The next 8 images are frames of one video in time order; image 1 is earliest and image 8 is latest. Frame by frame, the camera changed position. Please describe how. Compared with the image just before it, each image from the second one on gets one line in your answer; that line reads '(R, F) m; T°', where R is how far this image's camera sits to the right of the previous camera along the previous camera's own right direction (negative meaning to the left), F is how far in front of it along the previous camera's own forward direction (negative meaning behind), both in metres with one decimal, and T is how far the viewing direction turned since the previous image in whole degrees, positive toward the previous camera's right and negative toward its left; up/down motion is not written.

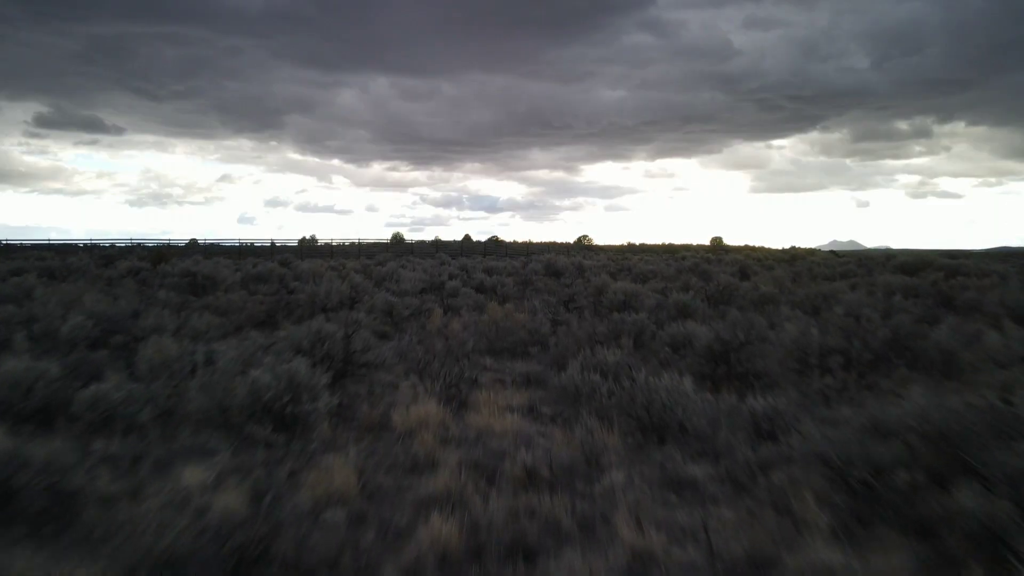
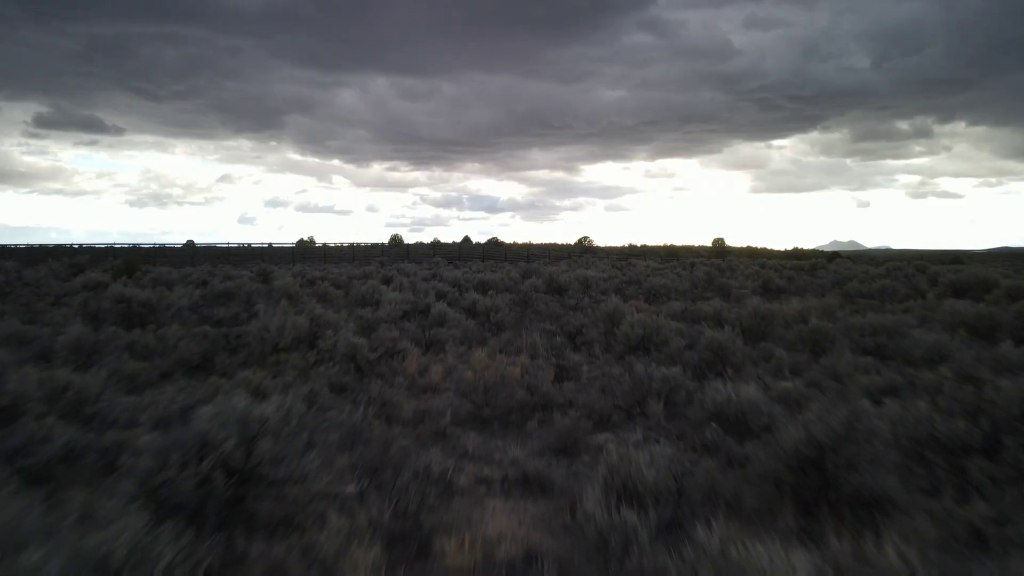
(+0.1, +1.7) m; 0°
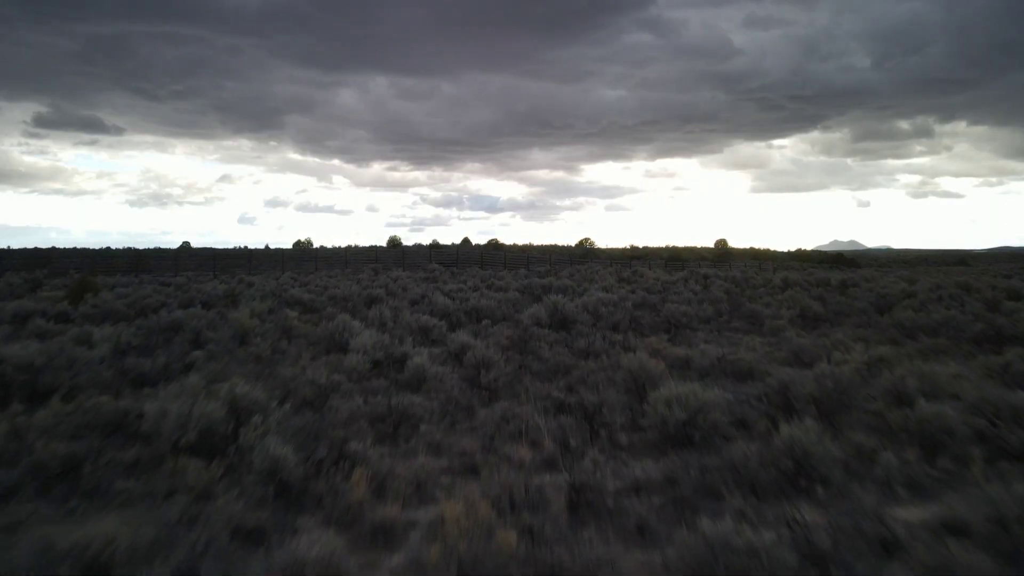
(0.0, +2.1) m; 0°
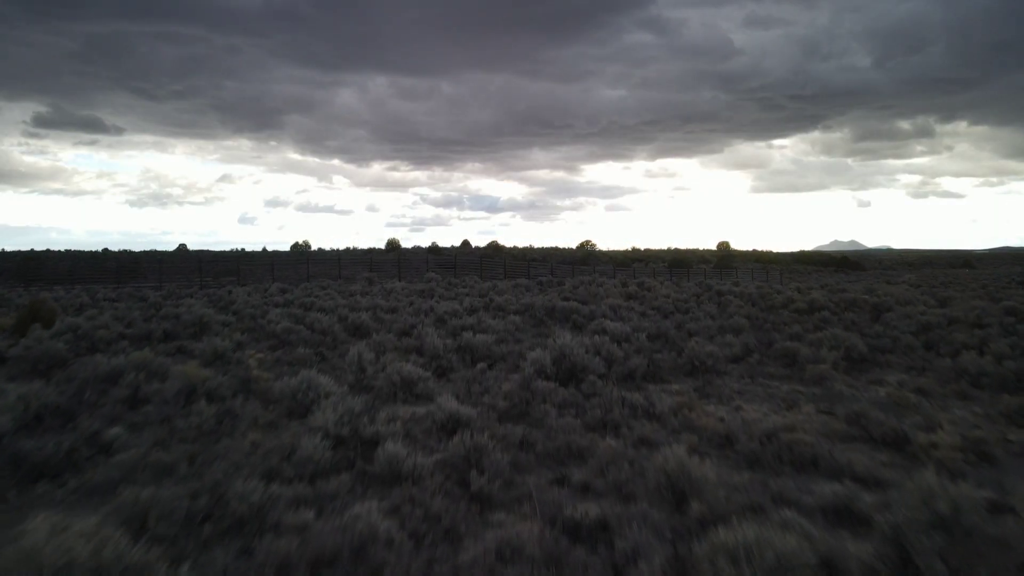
(0.0, +1.8) m; 0°
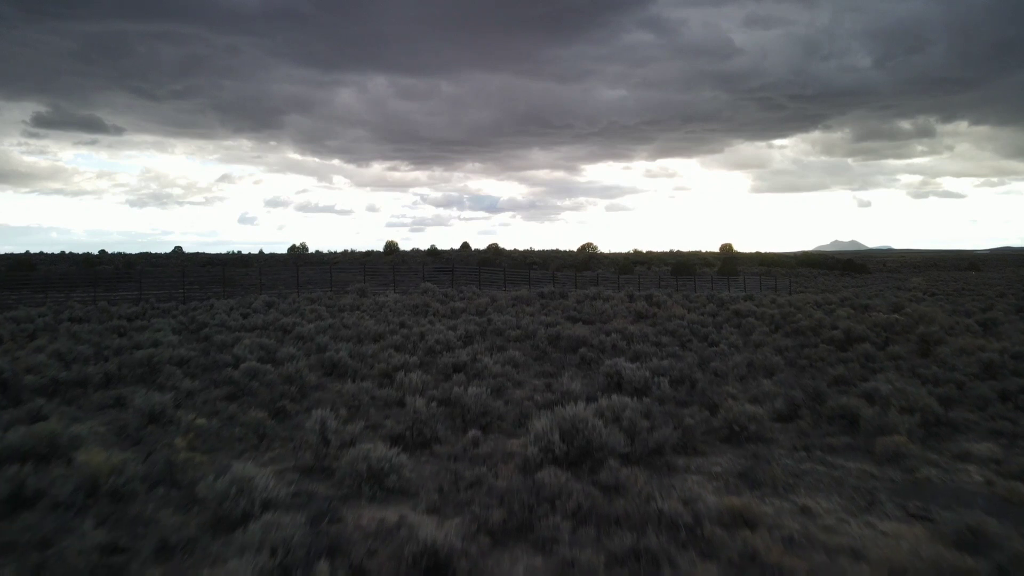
(0.0, +2.1) m; 0°
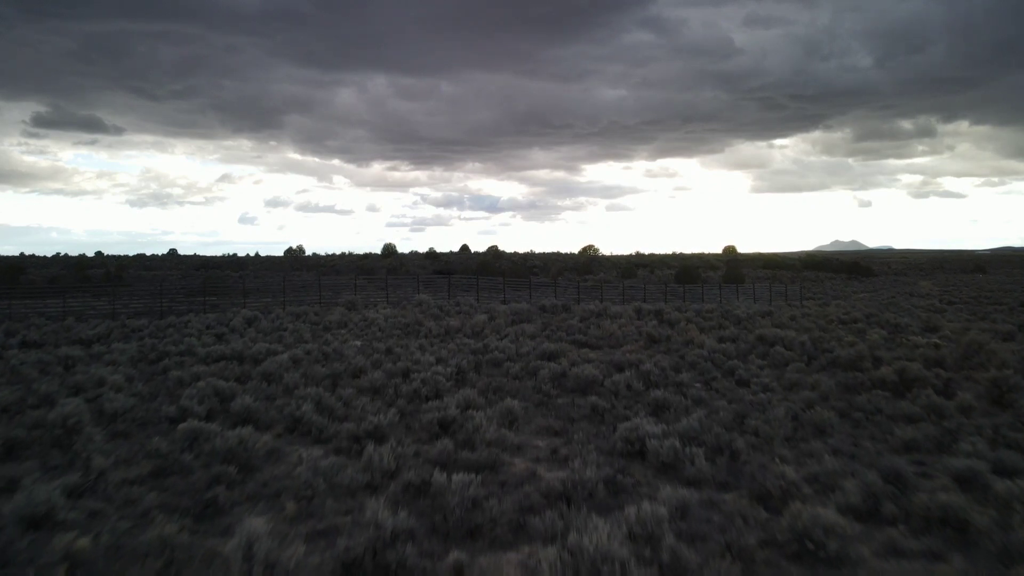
(0.0, +2.4) m; 0°
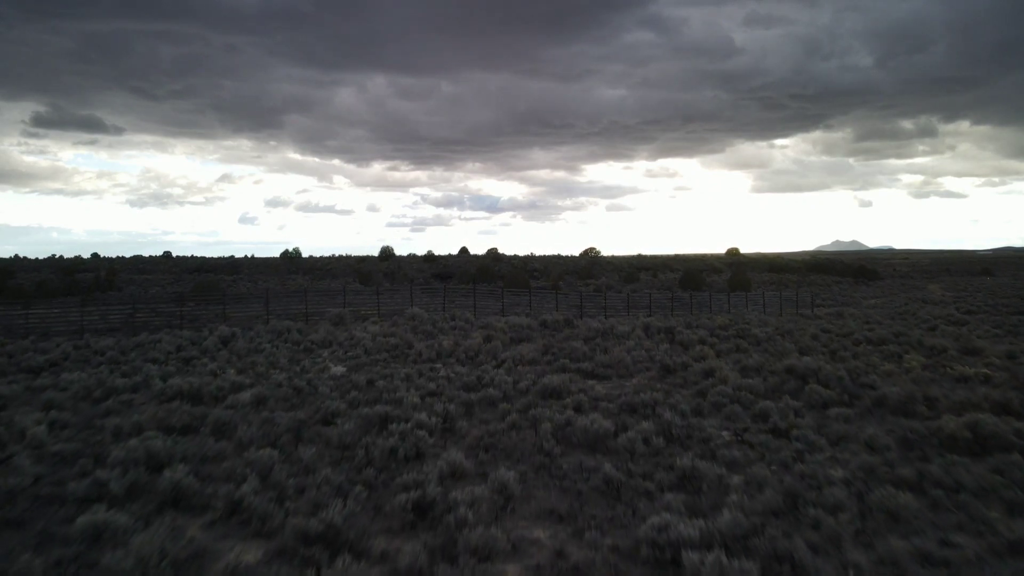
(+0.1, +2.4) m; 0°
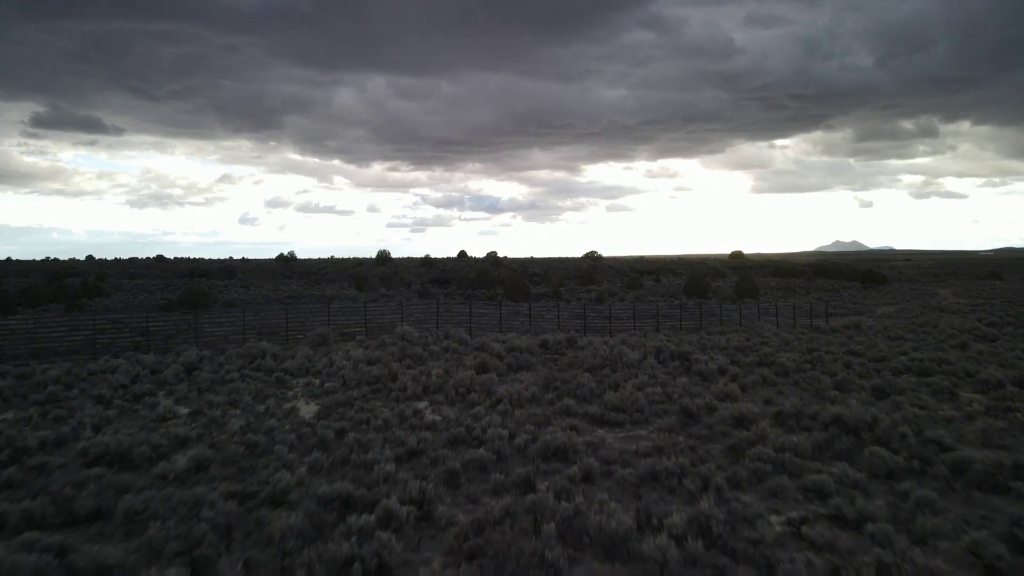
(+0.1, +3.0) m; 0°
